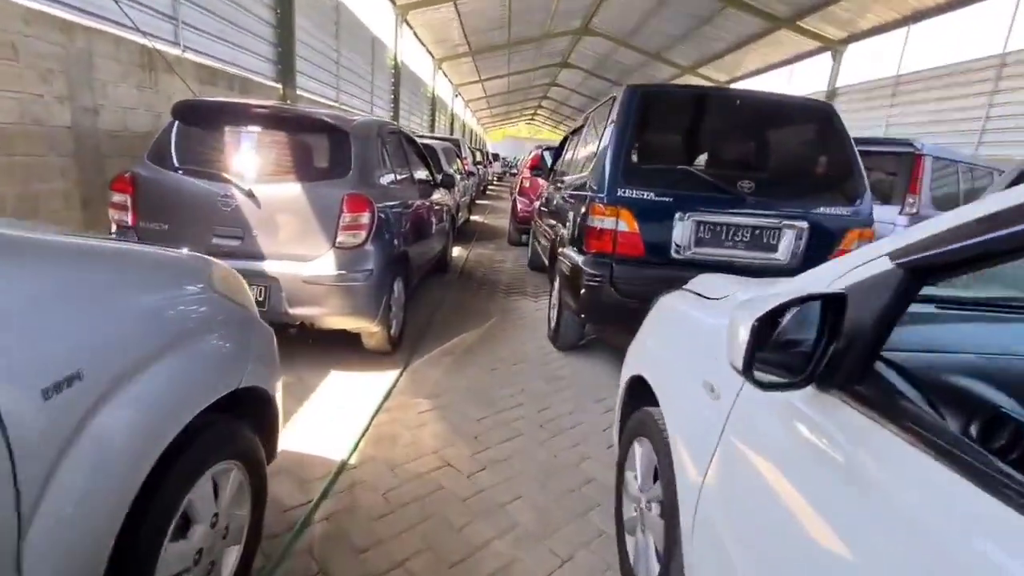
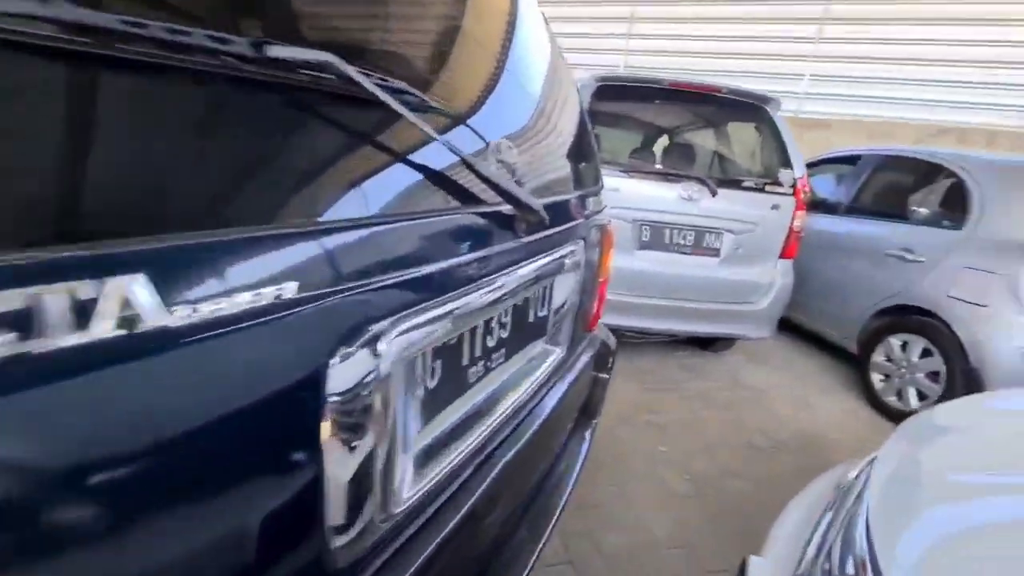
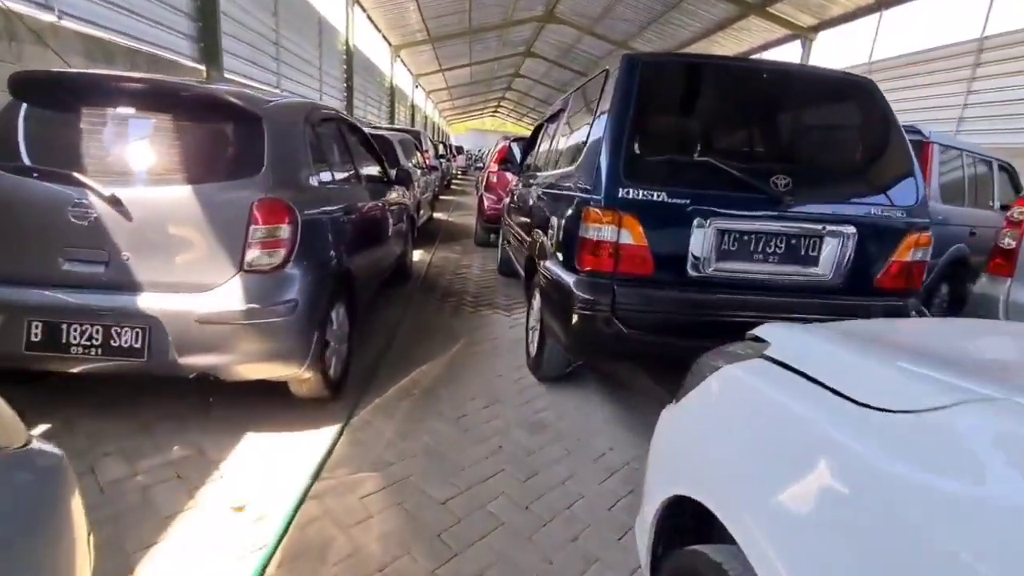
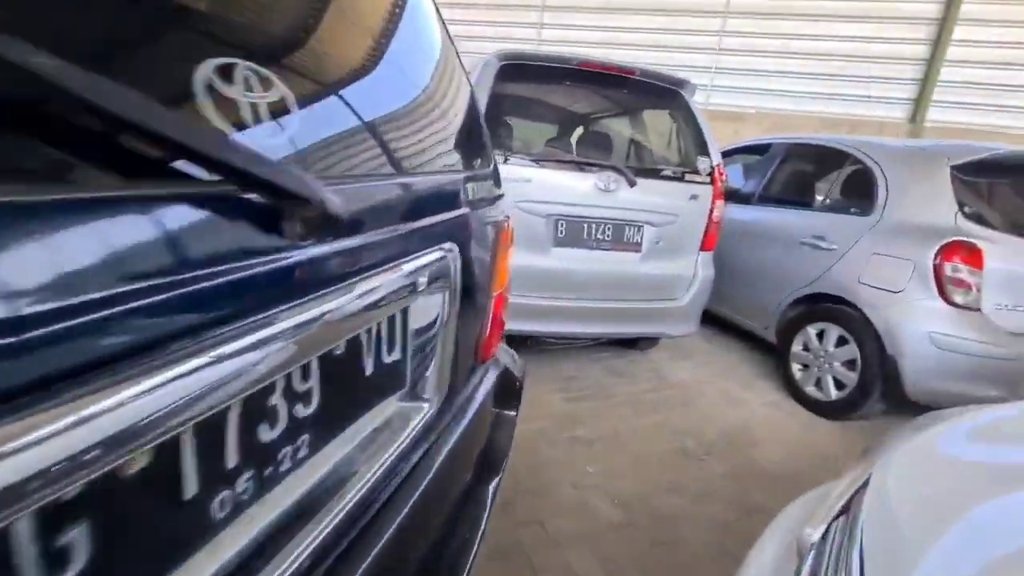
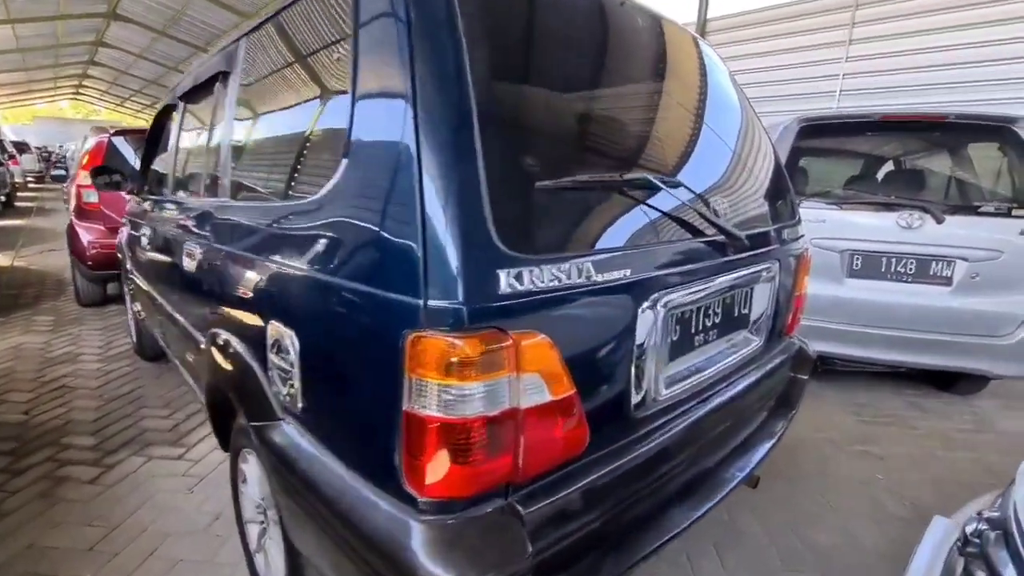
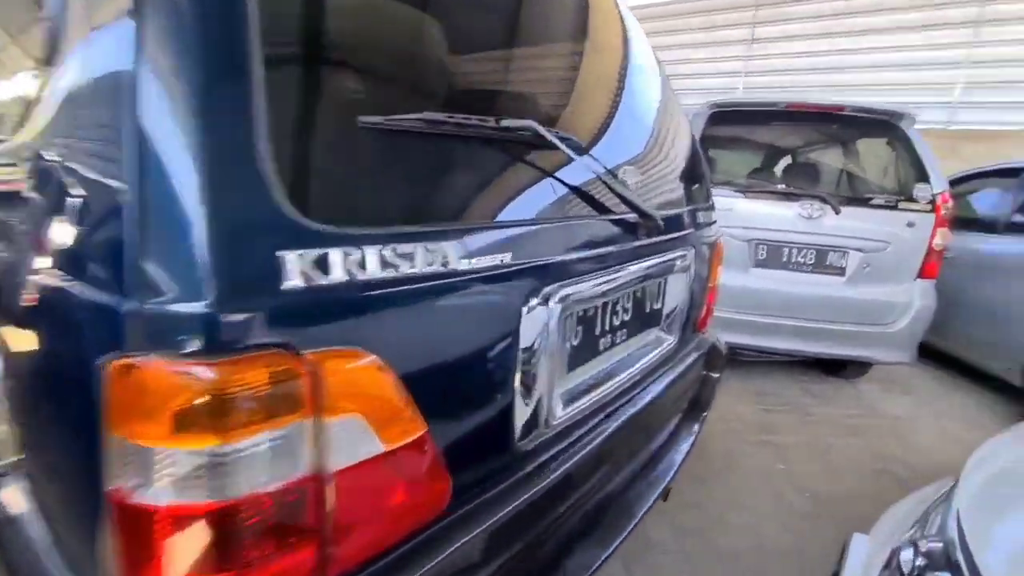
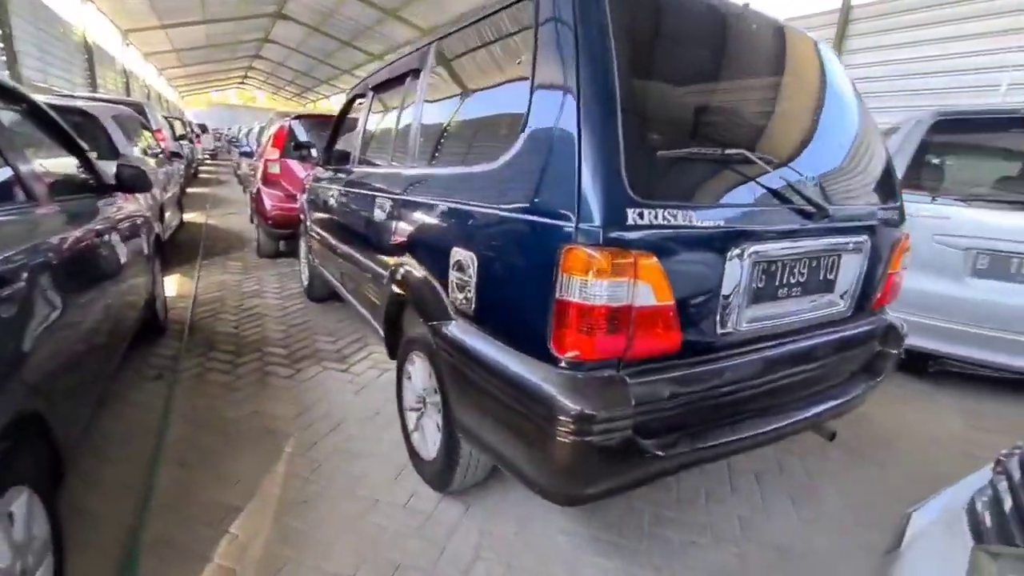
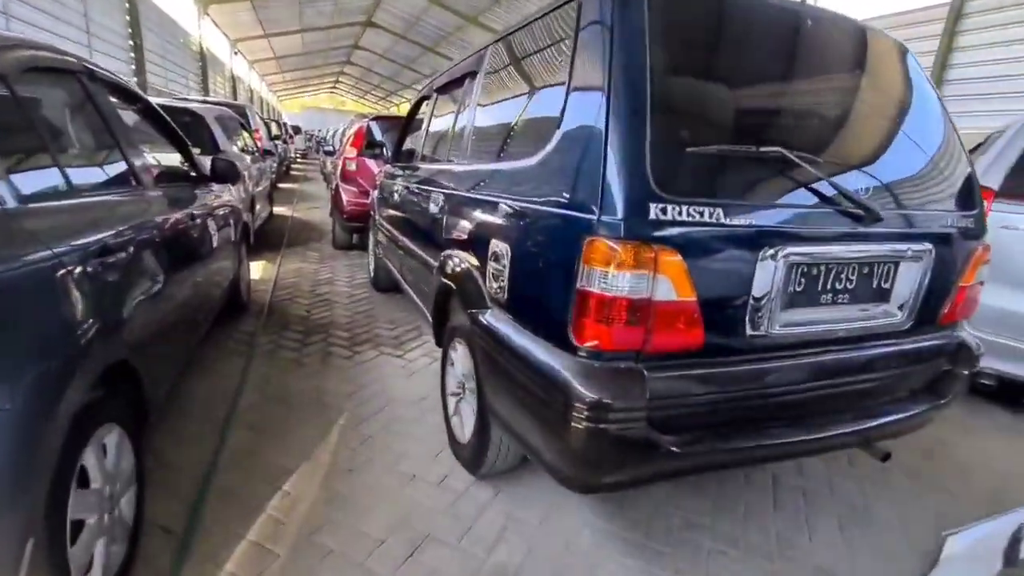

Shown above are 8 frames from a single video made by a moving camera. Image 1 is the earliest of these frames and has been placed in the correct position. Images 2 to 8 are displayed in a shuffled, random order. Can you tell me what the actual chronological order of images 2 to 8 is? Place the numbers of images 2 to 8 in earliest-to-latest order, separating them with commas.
3, 8, 7, 5, 6, 2, 4
